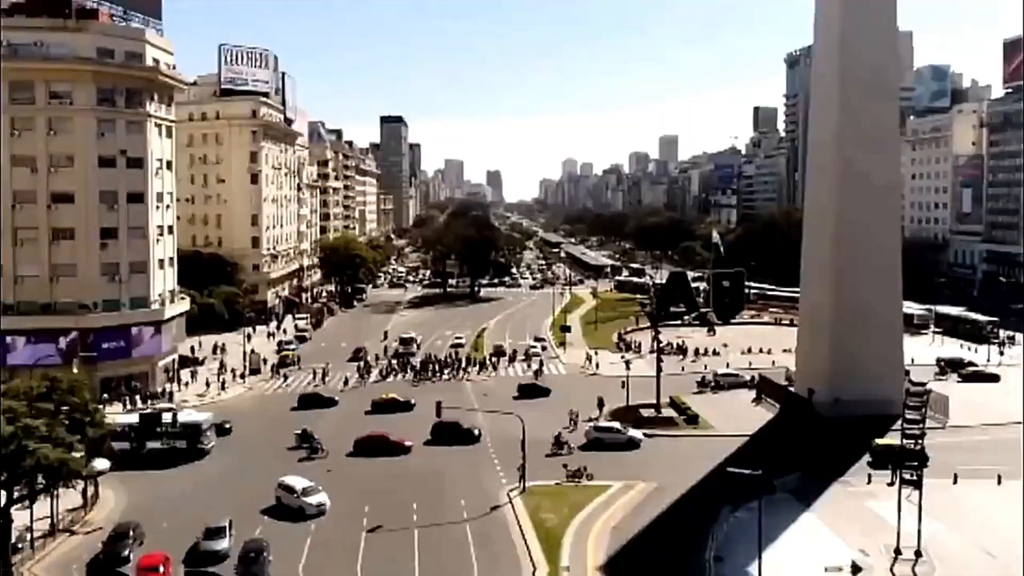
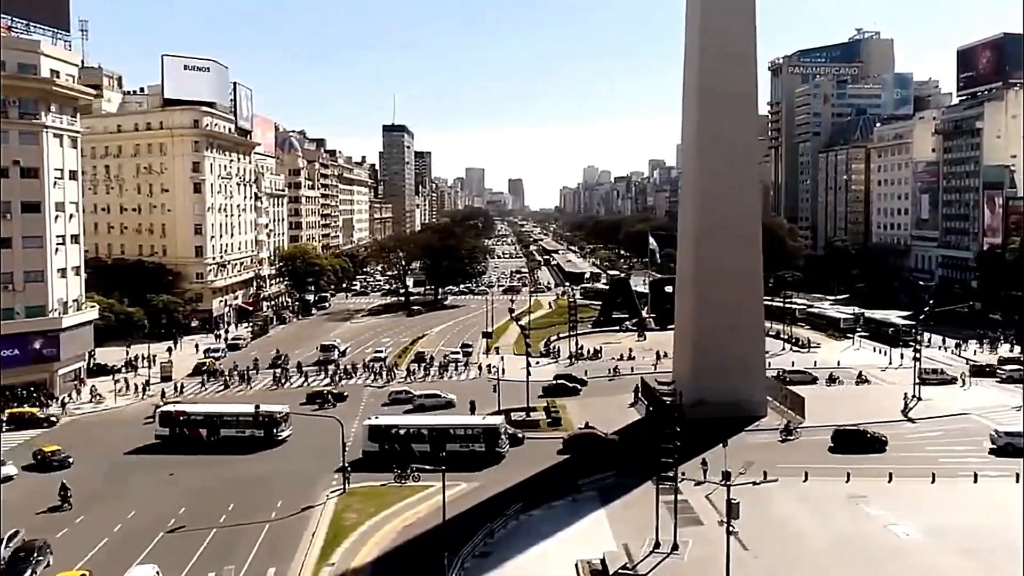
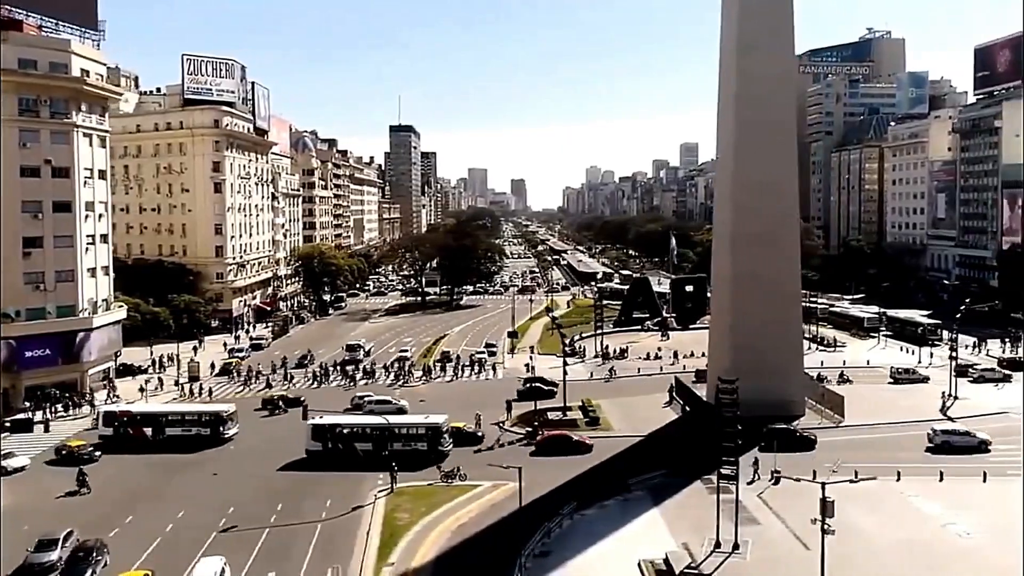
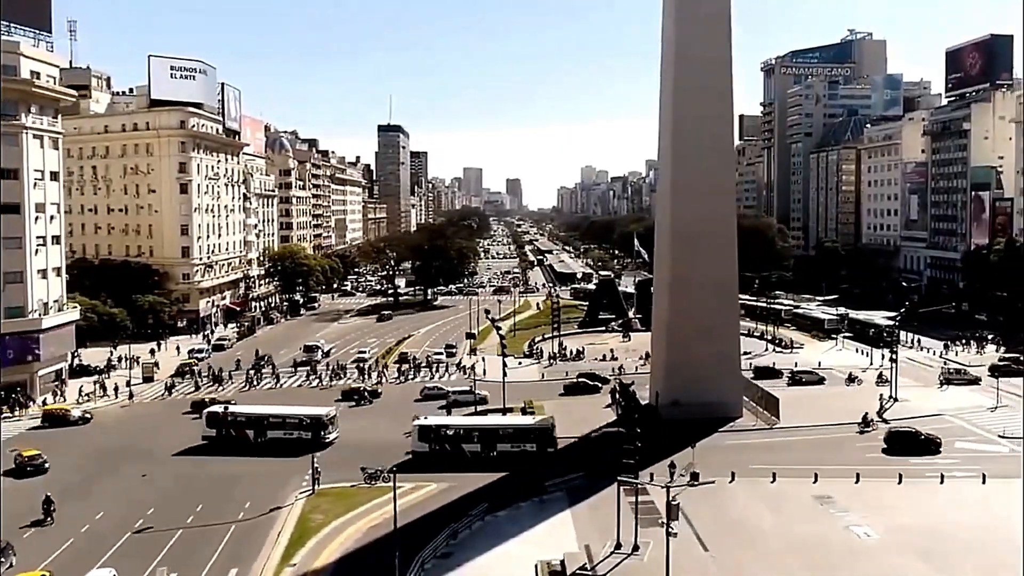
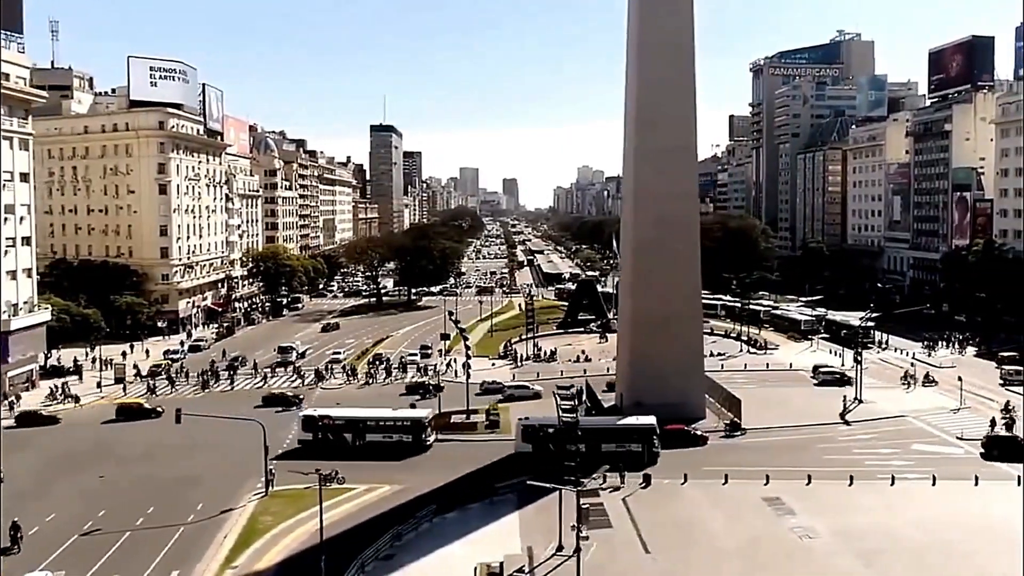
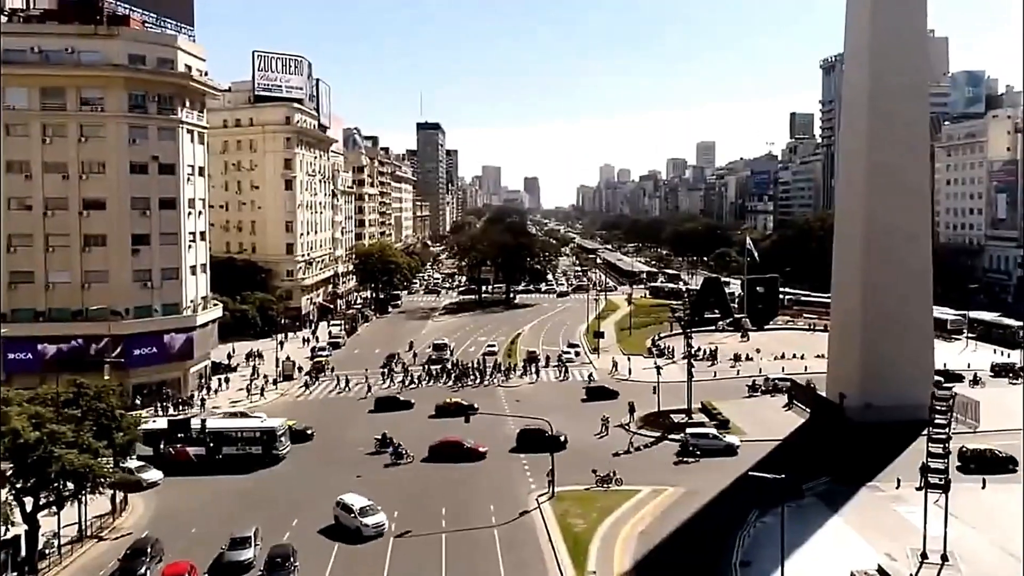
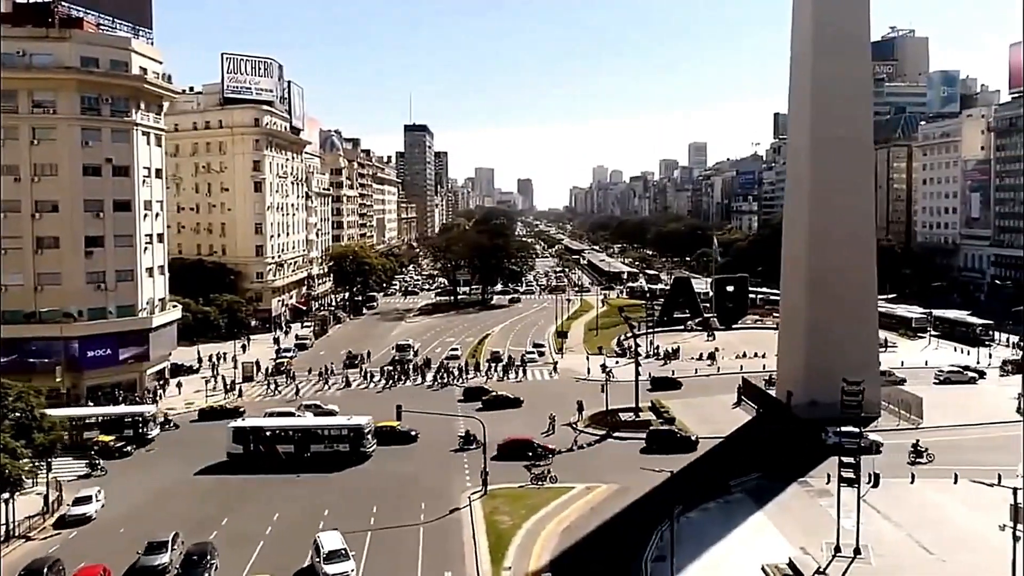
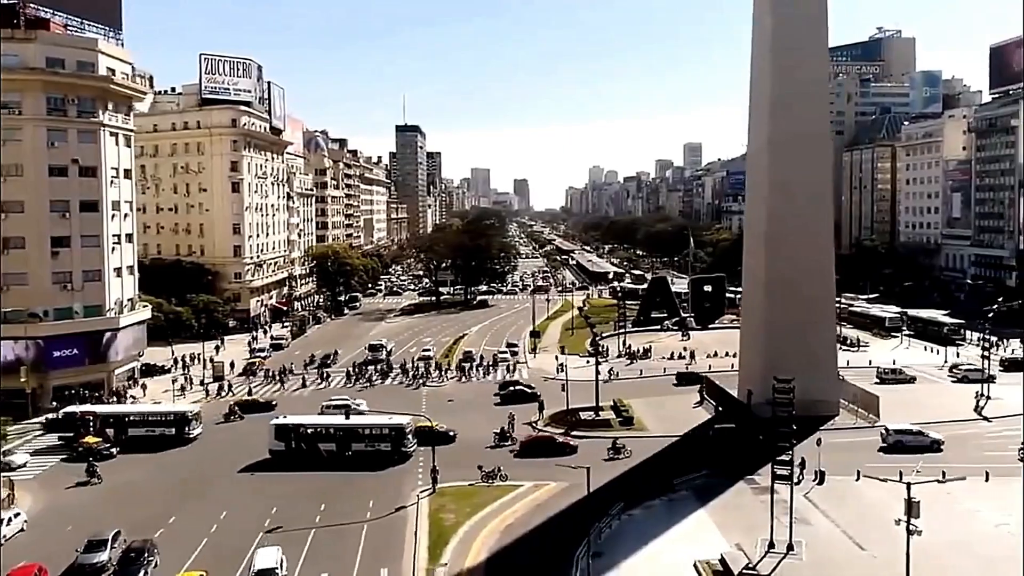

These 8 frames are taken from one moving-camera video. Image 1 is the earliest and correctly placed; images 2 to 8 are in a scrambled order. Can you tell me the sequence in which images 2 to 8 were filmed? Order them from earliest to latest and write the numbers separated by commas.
6, 7, 8, 3, 2, 4, 5
